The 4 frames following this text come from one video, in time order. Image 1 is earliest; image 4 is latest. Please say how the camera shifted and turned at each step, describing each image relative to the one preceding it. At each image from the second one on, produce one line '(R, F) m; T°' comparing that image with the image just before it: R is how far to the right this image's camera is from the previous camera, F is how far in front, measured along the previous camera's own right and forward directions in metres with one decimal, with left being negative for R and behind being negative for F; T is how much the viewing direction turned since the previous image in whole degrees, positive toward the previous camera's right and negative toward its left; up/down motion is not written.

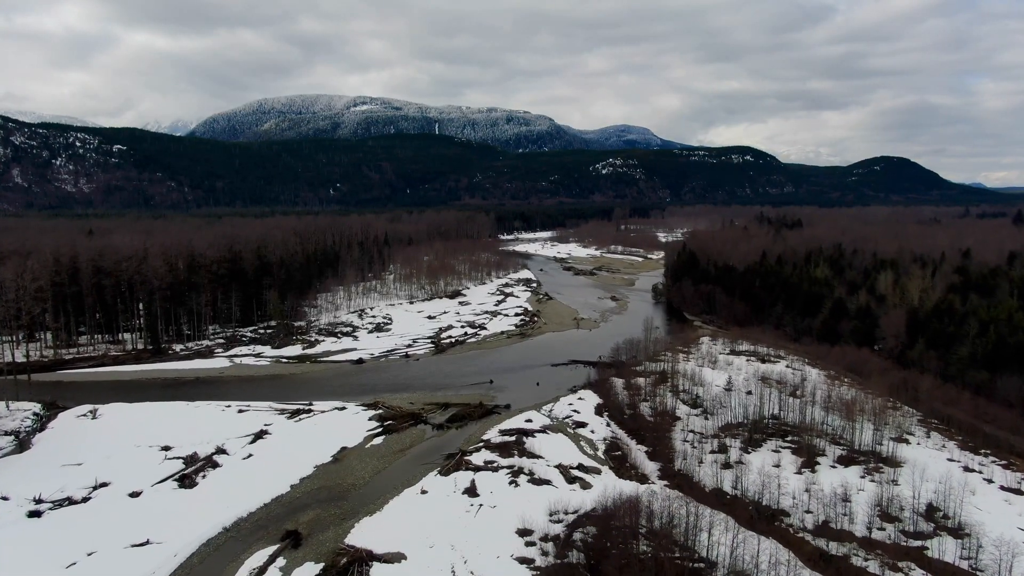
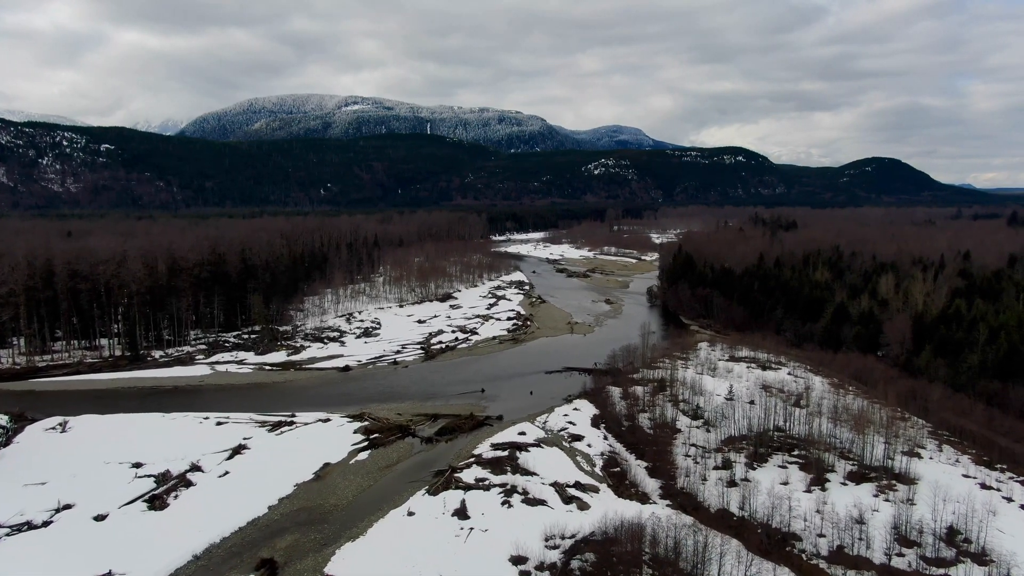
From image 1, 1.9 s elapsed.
(0.0, +1.4) m; +1°
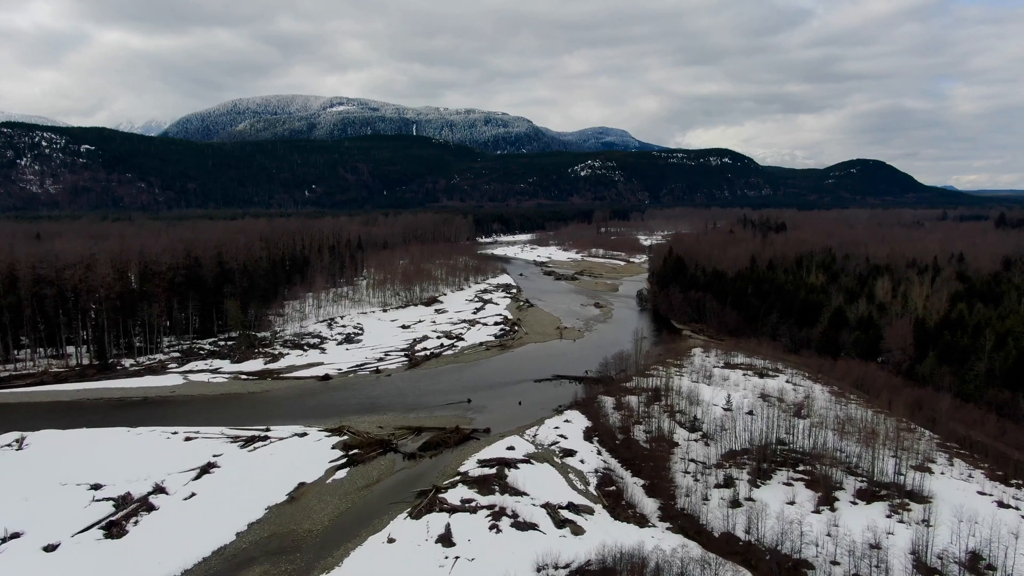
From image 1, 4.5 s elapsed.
(0.0, +1.5) m; +1°
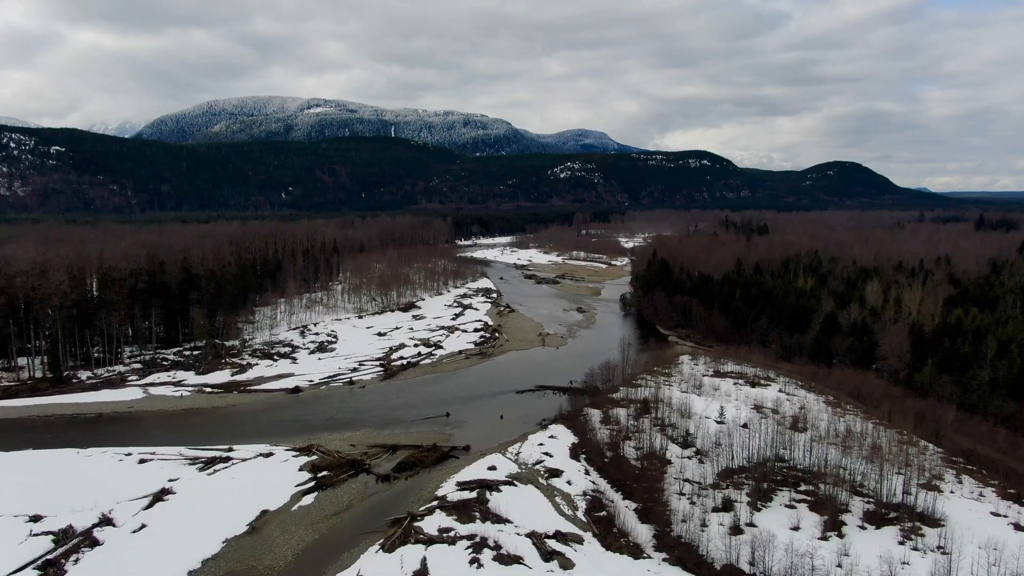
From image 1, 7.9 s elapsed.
(0.0, +1.8) m; +2°
